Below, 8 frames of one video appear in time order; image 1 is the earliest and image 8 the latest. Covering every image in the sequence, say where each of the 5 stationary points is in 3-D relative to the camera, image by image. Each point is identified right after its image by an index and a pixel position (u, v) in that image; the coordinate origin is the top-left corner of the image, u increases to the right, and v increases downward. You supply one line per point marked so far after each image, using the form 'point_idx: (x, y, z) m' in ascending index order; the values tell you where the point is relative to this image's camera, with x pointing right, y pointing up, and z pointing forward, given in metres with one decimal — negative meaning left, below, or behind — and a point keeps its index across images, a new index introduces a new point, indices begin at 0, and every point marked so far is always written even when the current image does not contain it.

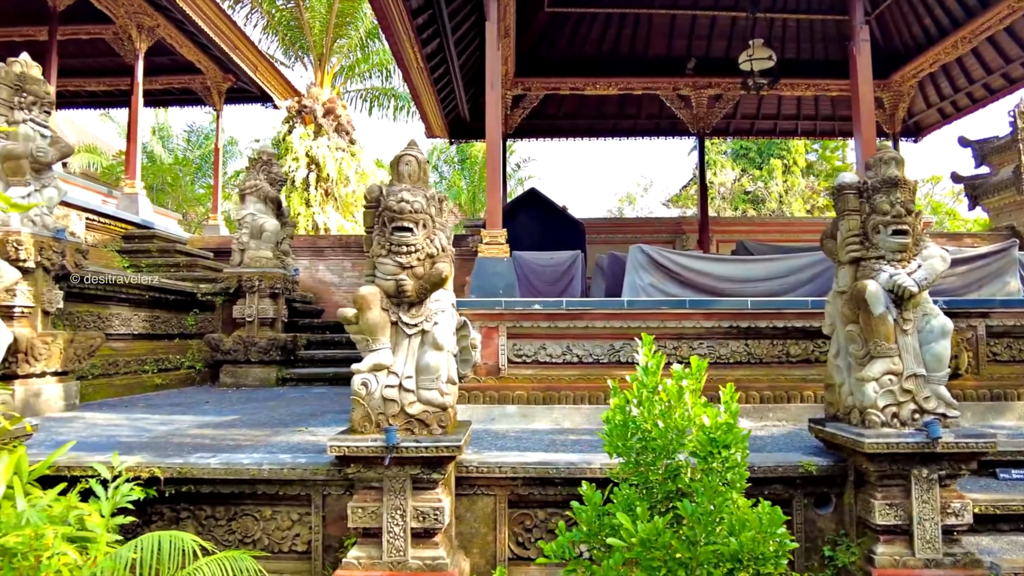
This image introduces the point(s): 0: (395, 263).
0: (-0.5, +0.1, +3.0) m
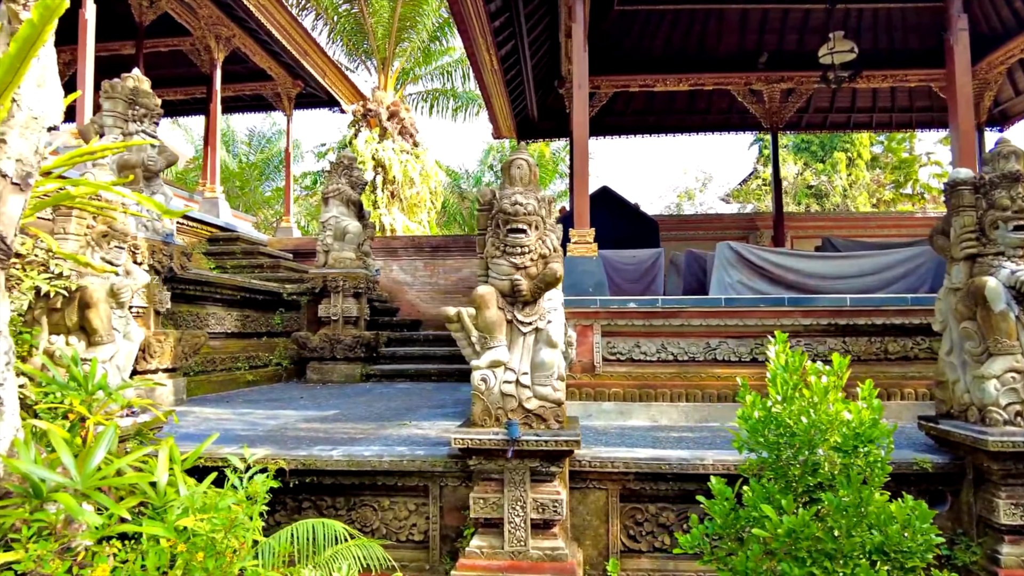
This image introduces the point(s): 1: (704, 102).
0: (0.0, +0.1, +3.0) m
1: (+2.7, +2.6, +10.2) m
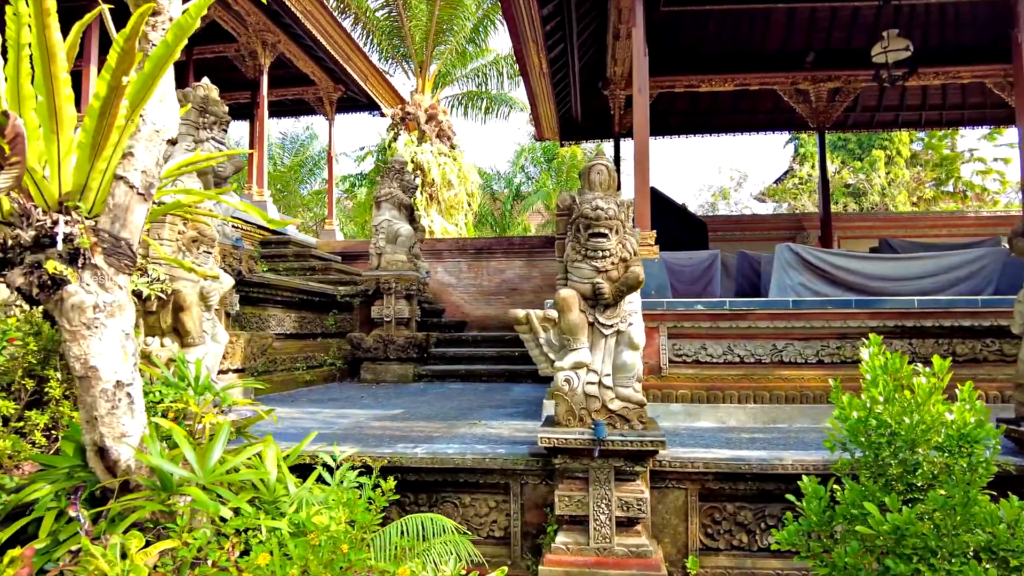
0: (+0.3, +0.1, +3.1) m
1: (+3.3, +2.6, +10.2) m
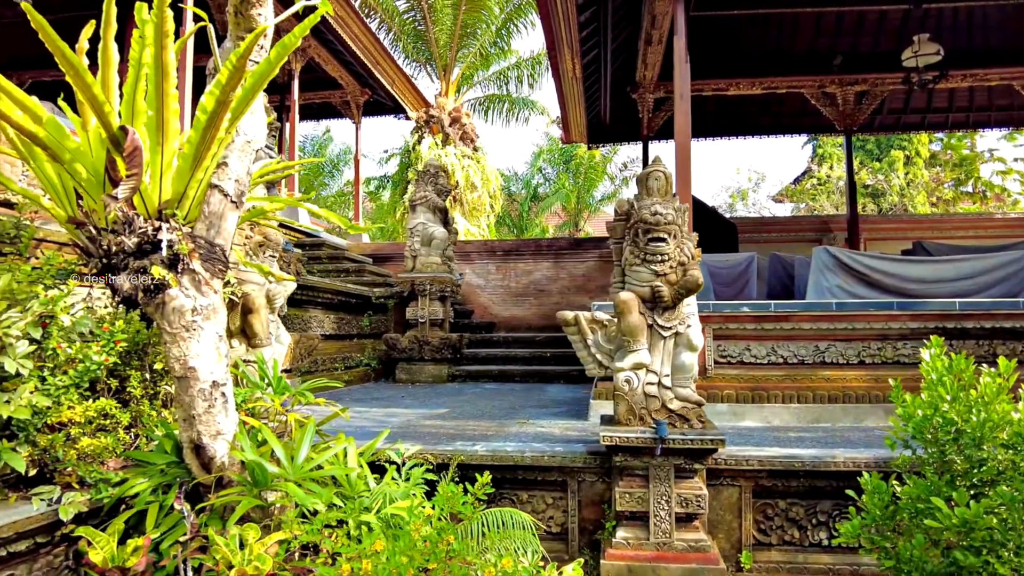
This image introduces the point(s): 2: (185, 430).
0: (+0.6, +0.1, +3.2) m
1: (+3.7, +2.5, +10.2) m
2: (-1.0, -0.5, +2.4) m
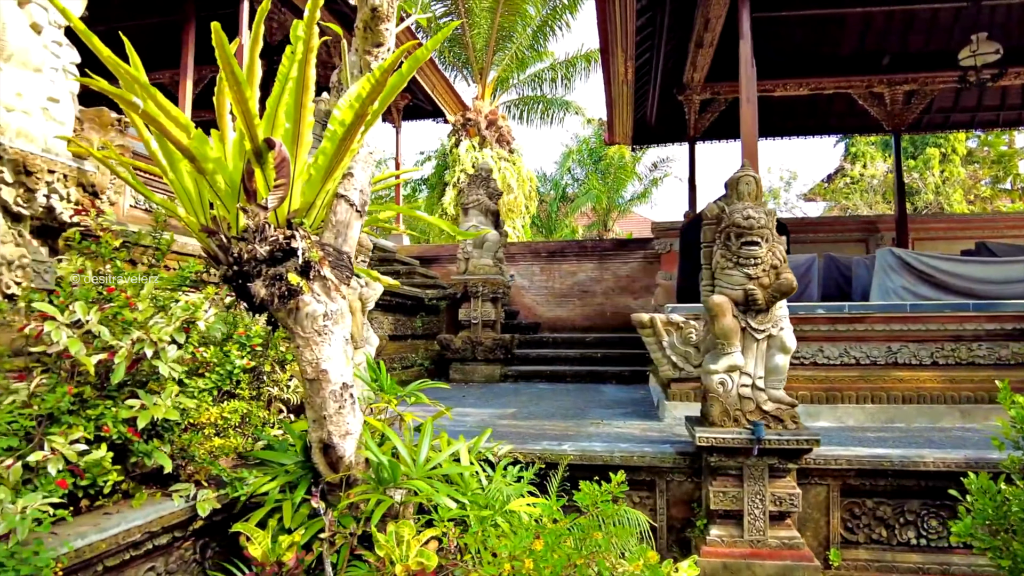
0: (+1.0, +0.1, +3.3) m
1: (+4.3, +2.5, +10.2) m
2: (-0.7, -0.5, +2.5) m
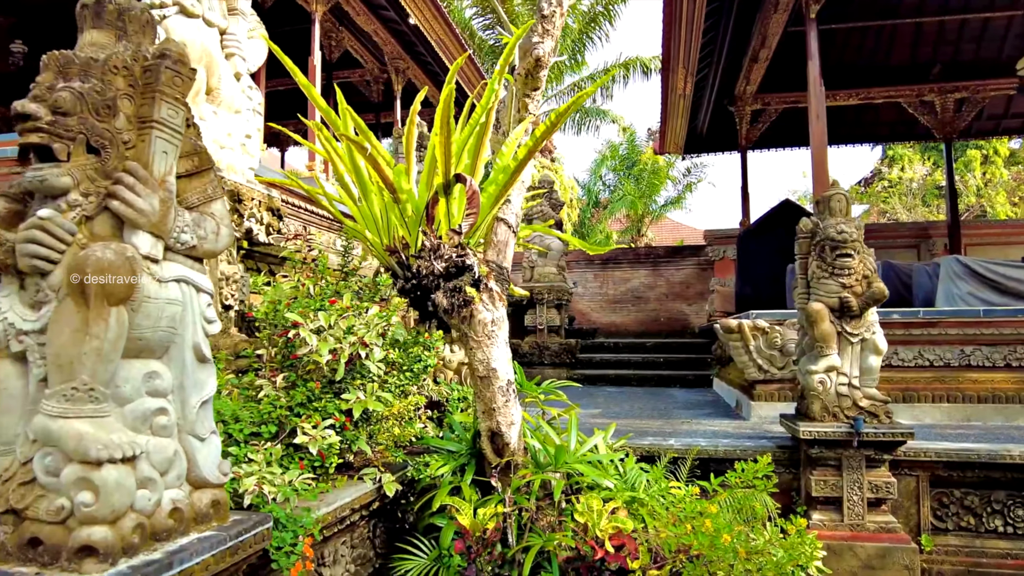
0: (+1.6, 0.0, +3.6) m
1: (+5.1, +2.5, +10.4) m
2: (-0.1, -0.5, +2.9) m
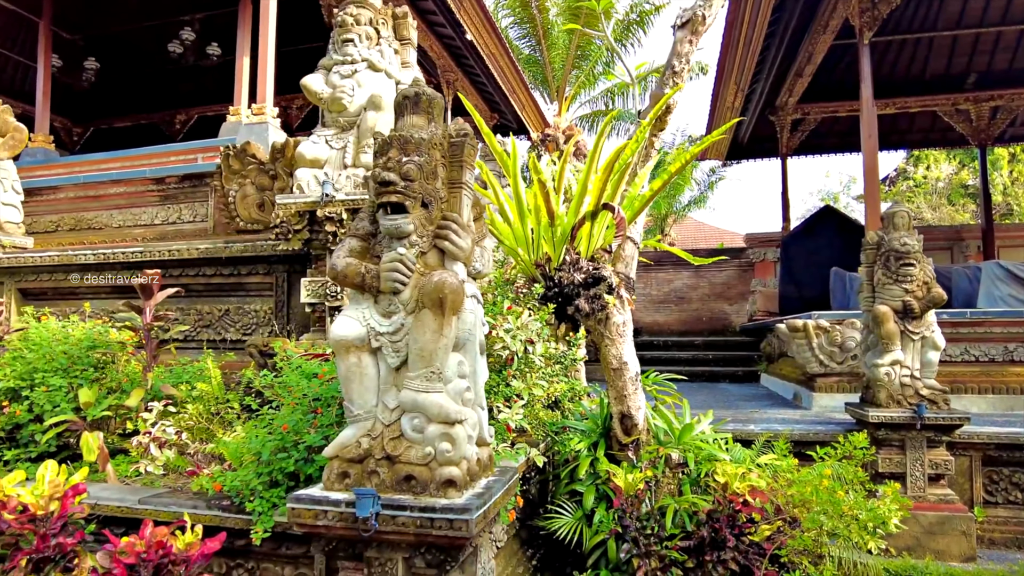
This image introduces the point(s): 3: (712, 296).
0: (+2.2, 0.0, +4.2) m
1: (+5.8, +2.5, +10.9) m
2: (+0.5, -0.5, +3.5) m
3: (+2.9, -0.1, +10.8) m
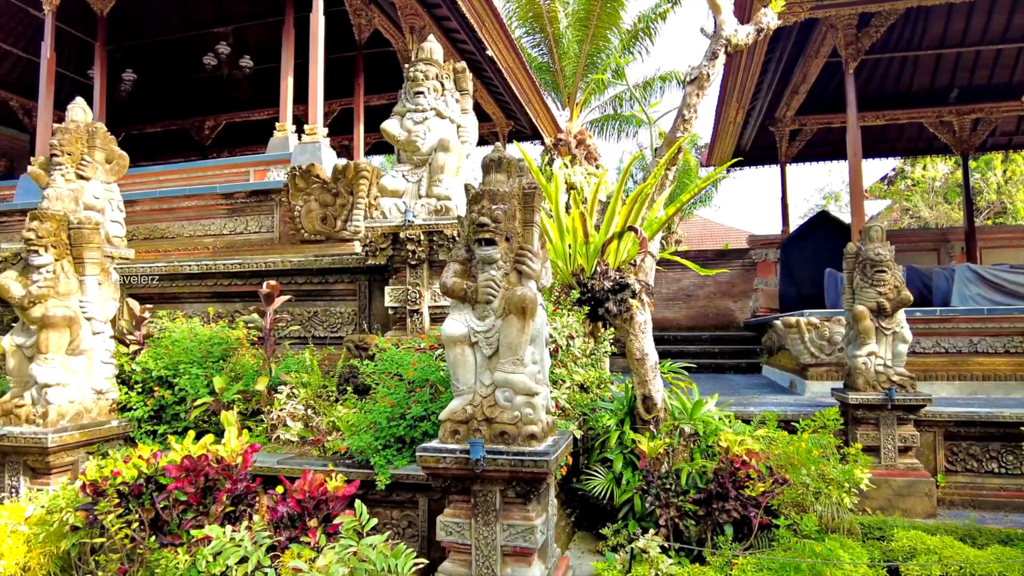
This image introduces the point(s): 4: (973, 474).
0: (+2.5, 0.0, +5.0) m
1: (+6.1, +2.5, +11.7) m
2: (+0.7, -0.6, +4.3) m
3: (+3.2, -0.1, +11.6) m
4: (+3.1, -1.3, +5.0) m
